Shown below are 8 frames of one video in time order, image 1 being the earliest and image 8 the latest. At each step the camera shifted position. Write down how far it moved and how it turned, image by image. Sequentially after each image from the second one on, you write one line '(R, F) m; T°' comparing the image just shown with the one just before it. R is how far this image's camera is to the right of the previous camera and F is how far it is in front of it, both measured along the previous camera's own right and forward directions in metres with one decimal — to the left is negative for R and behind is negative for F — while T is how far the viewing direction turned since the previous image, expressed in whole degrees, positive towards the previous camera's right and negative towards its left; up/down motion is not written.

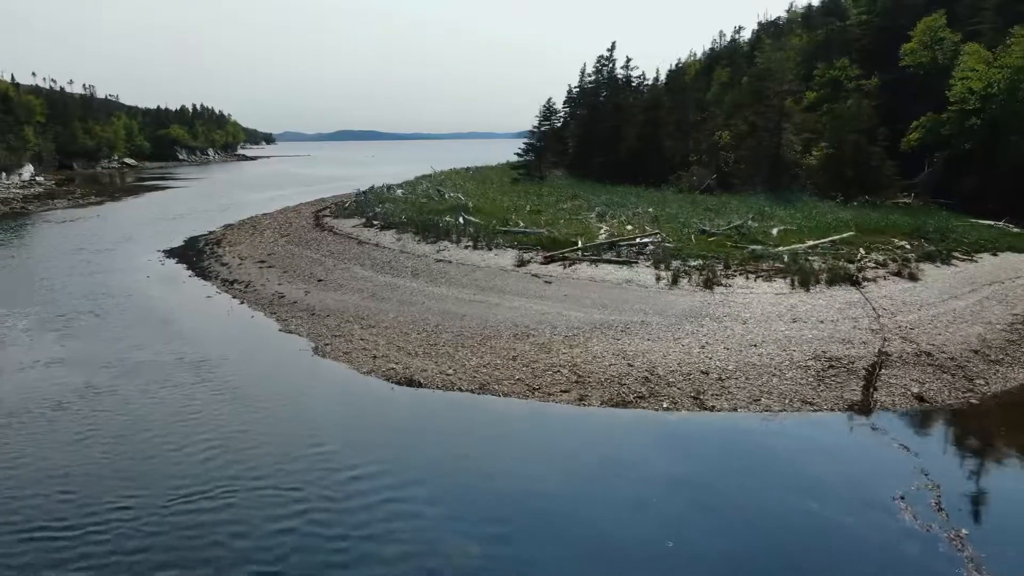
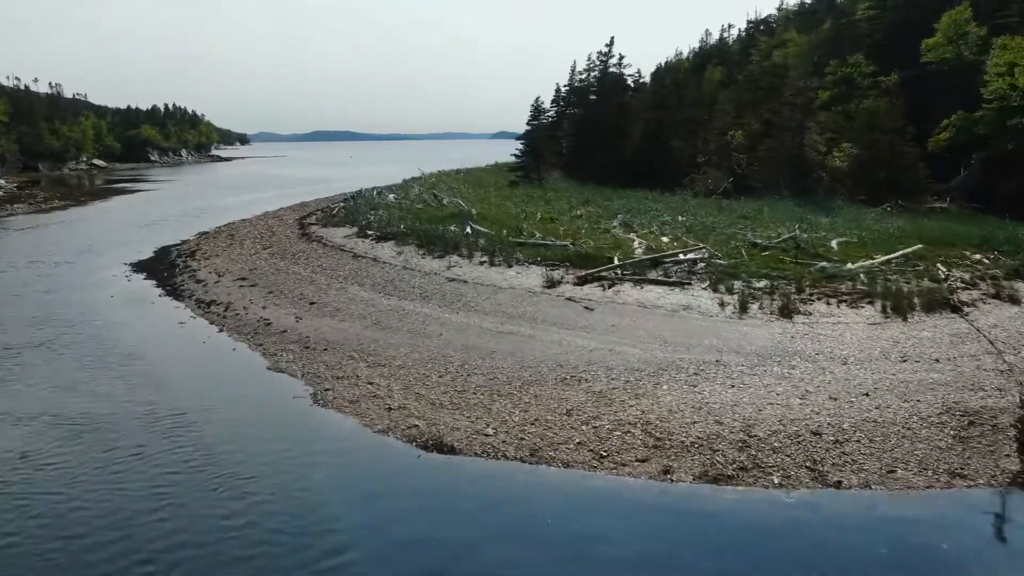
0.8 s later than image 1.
(-1.2, +3.0) m; +2°
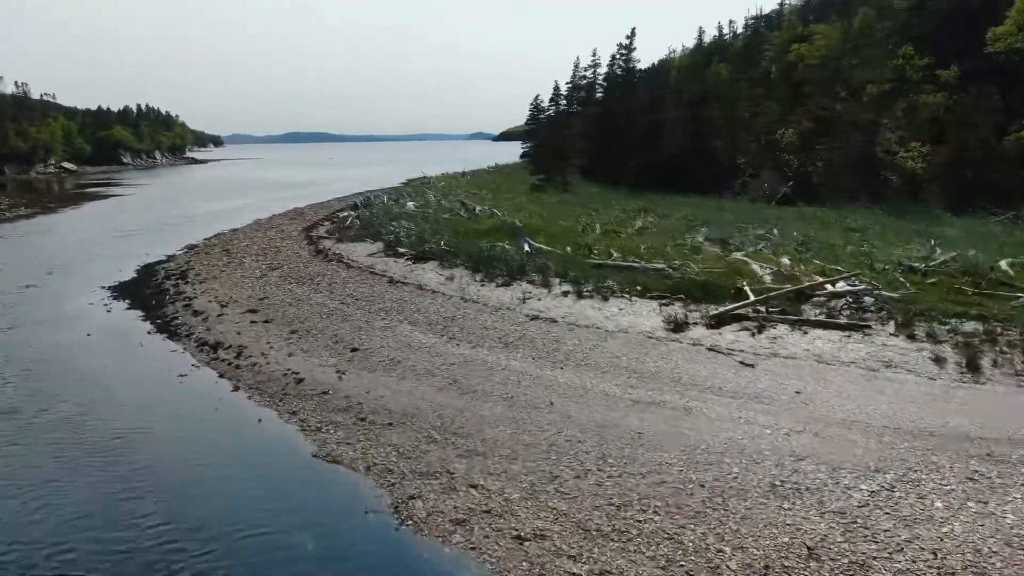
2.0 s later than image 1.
(-2.4, +4.3) m; +2°
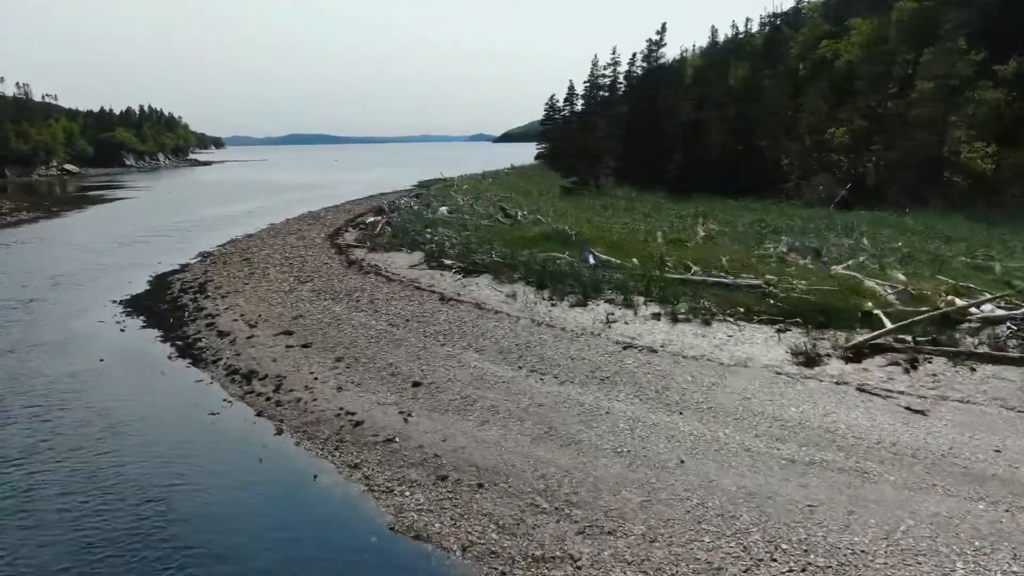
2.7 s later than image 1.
(-1.5, +2.2) m; 0°
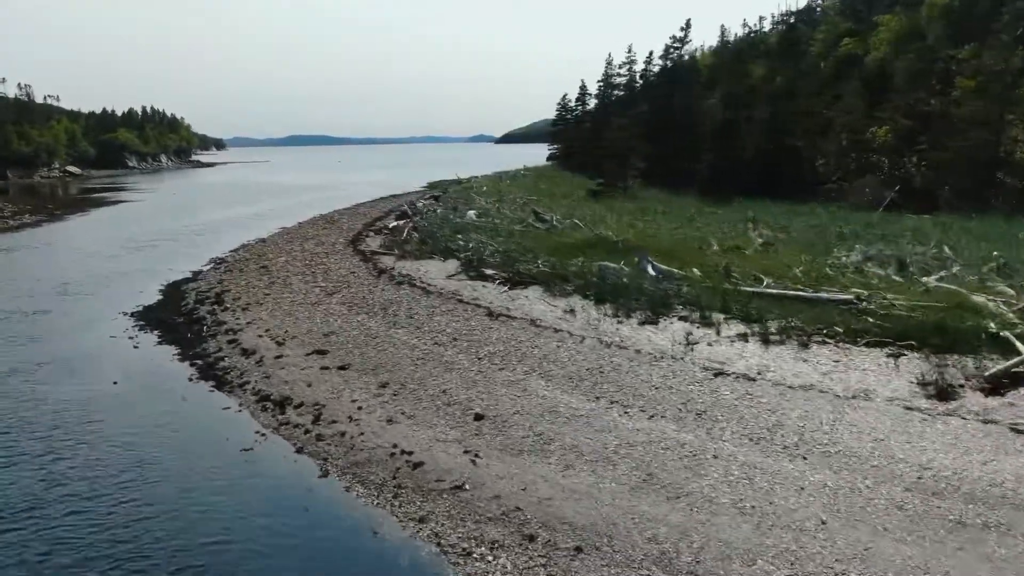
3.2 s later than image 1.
(-1.1, +1.5) m; 0°
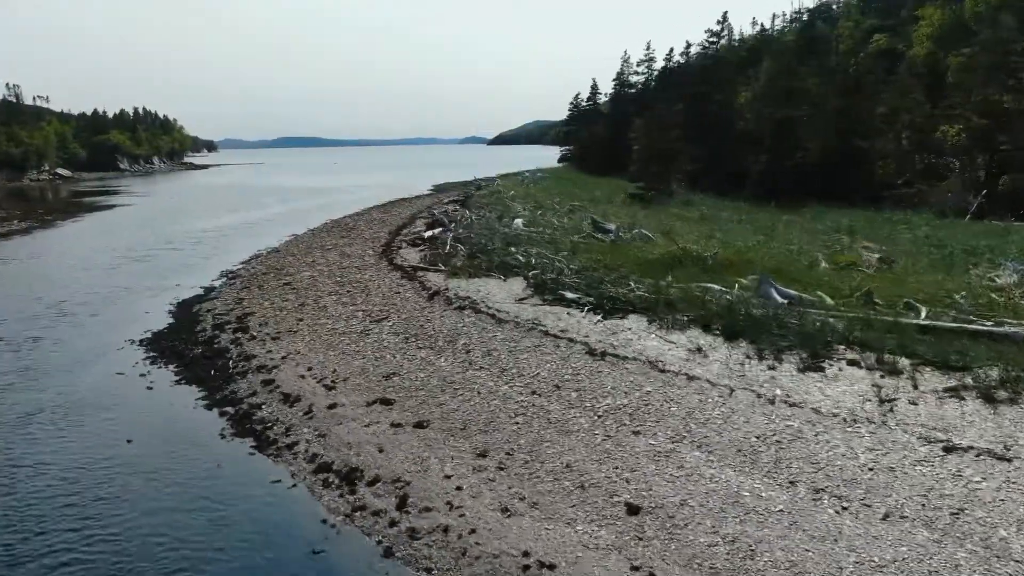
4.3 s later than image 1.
(-1.8, +2.8) m; +1°
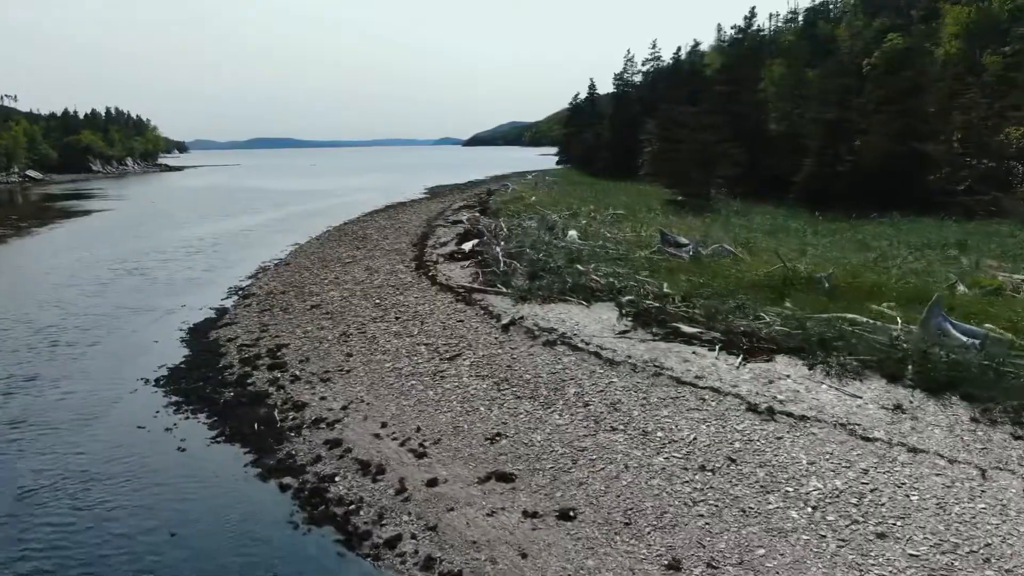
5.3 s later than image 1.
(-2.1, +2.6) m; +2°
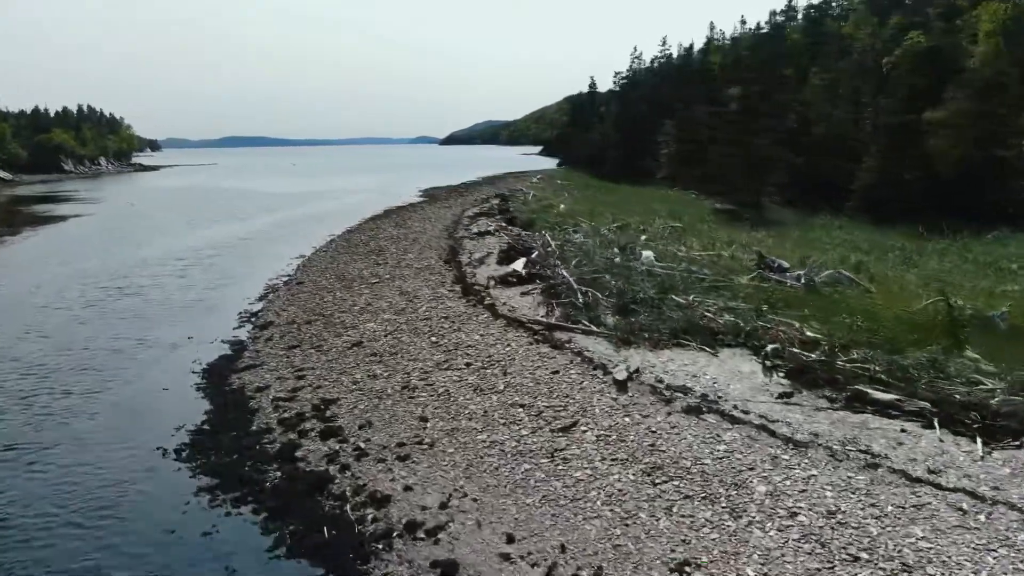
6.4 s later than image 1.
(-2.1, +2.9) m; +2°
